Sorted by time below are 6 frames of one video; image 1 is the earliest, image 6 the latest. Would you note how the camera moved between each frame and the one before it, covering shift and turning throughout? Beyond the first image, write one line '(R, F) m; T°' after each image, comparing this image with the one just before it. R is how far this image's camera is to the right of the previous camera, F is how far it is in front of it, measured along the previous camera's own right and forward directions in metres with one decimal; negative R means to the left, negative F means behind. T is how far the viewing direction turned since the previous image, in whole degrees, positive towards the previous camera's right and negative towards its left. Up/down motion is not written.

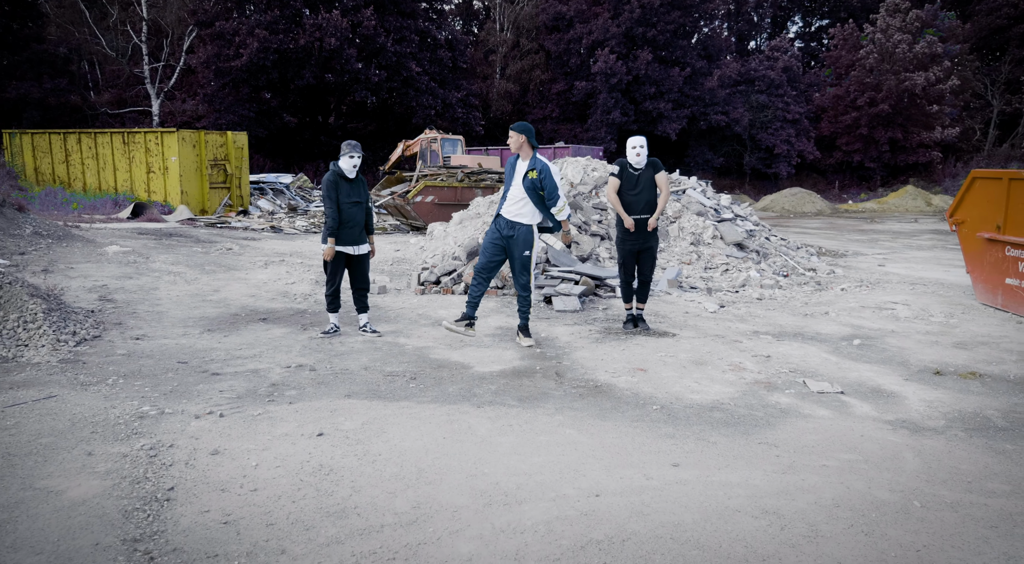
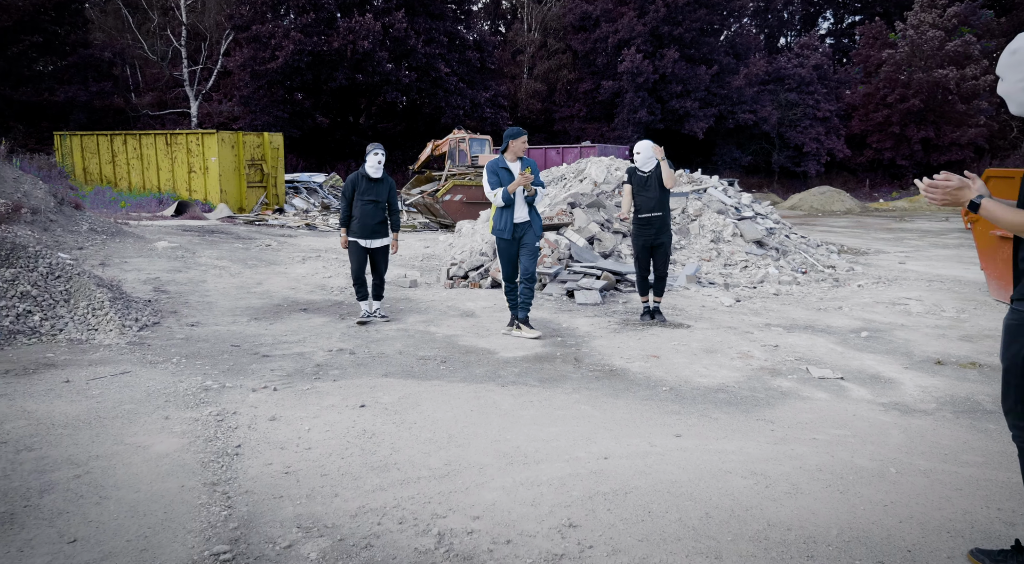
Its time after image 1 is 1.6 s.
(0.0, -0.5) m; -2°
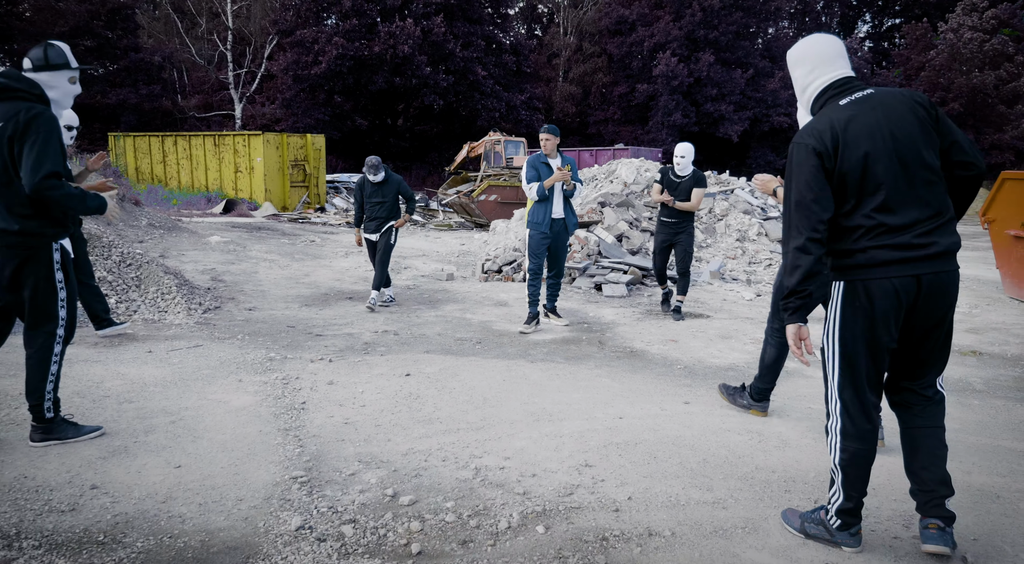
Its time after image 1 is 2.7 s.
(0.0, -0.6) m; -3°
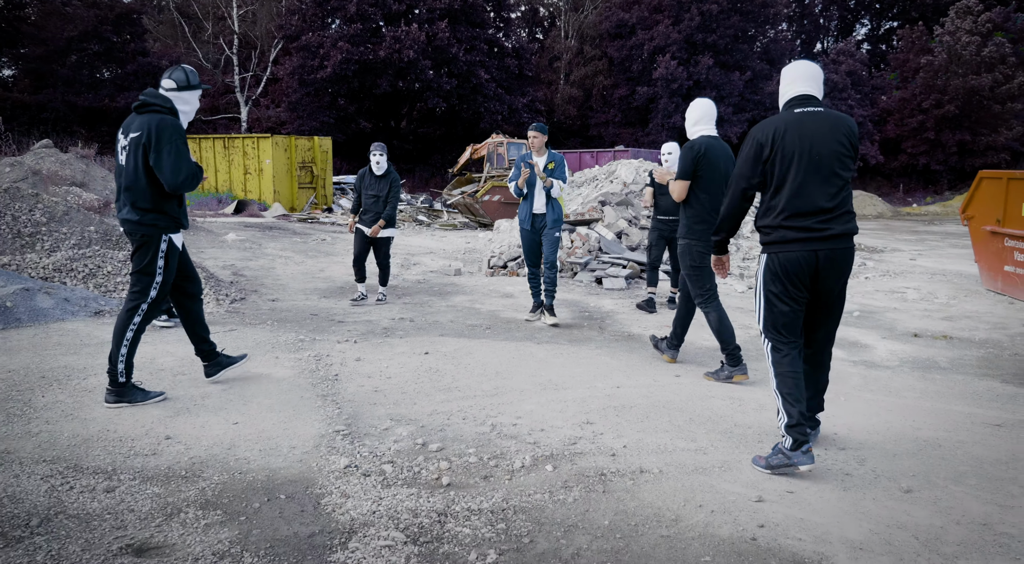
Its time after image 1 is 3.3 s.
(-0.1, -0.6) m; 0°
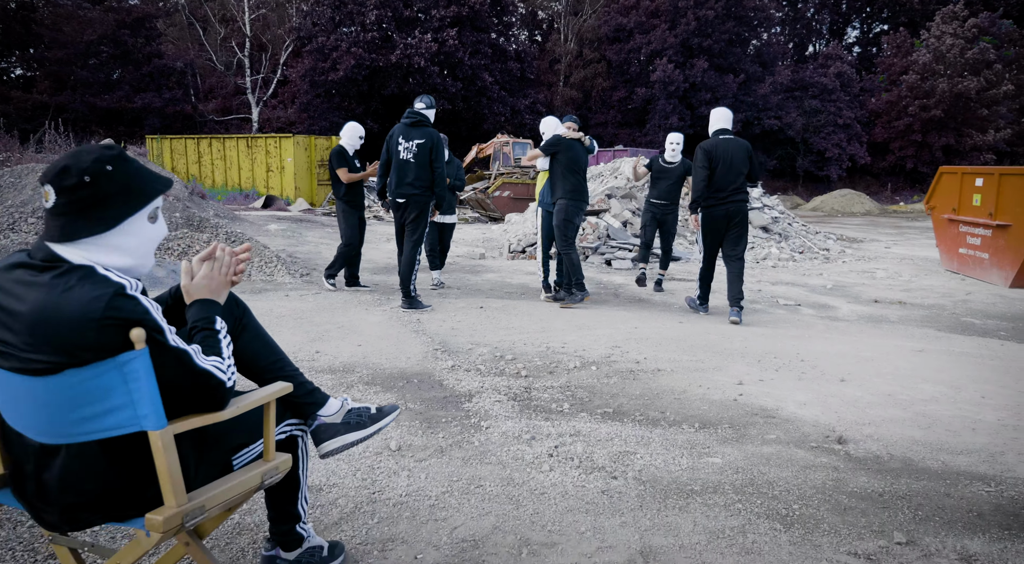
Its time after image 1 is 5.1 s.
(-0.4, -1.5) m; 0°
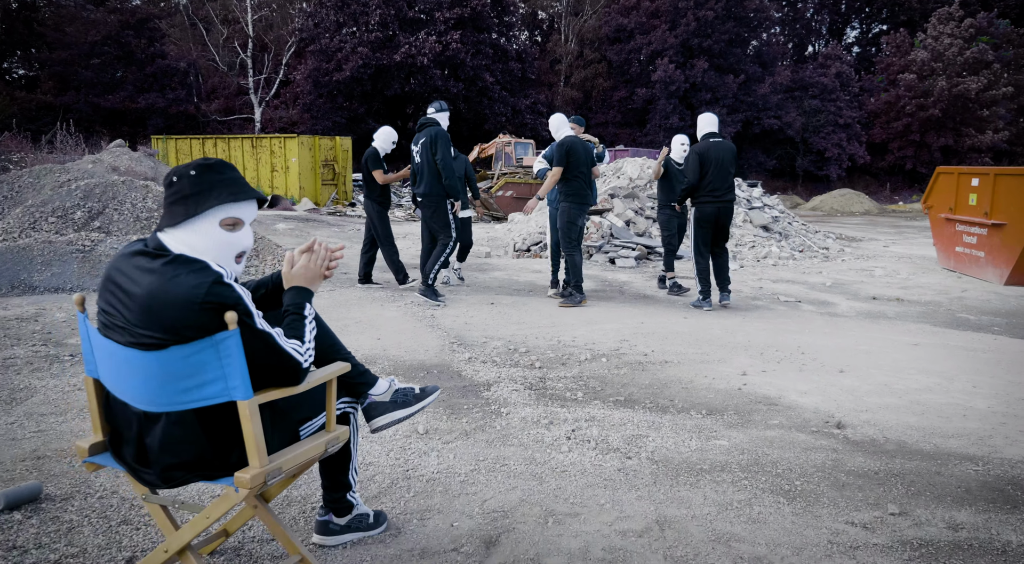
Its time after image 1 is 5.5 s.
(-0.1, -0.2) m; 0°
